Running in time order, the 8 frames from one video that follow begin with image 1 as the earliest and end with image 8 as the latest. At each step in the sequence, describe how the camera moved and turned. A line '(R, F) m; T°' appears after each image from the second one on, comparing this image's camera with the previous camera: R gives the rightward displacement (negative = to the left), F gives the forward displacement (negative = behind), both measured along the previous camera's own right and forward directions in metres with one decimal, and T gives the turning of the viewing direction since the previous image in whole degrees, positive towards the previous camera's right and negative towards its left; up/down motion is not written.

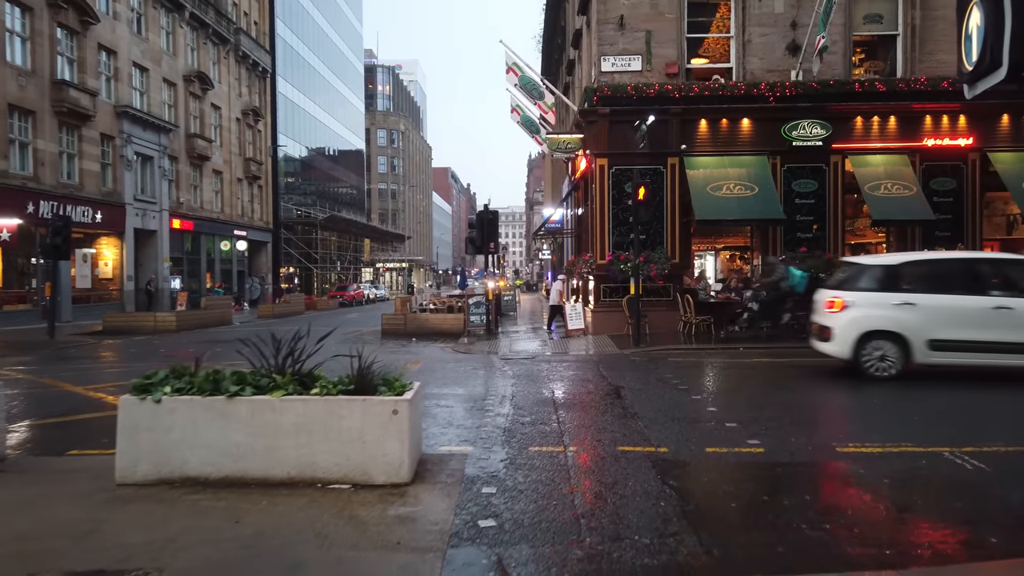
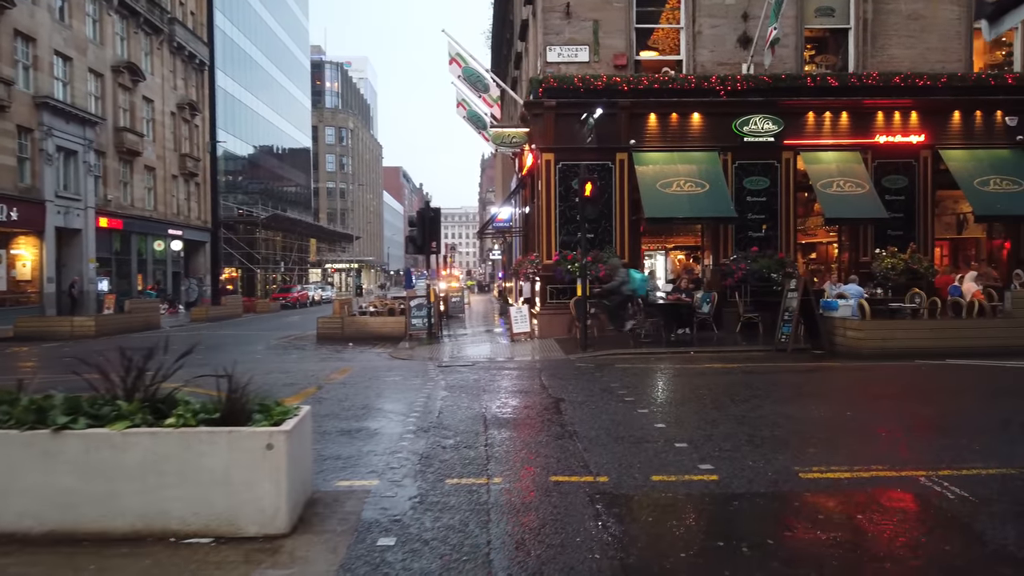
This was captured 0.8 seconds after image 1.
(+0.3, +1.1) m; +3°
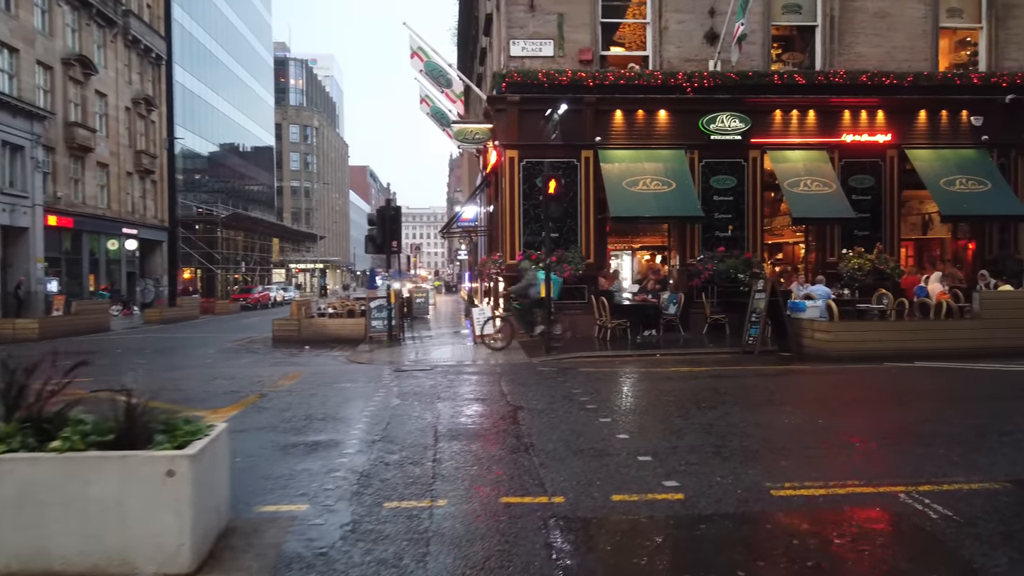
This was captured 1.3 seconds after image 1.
(+0.2, +0.6) m; +2°
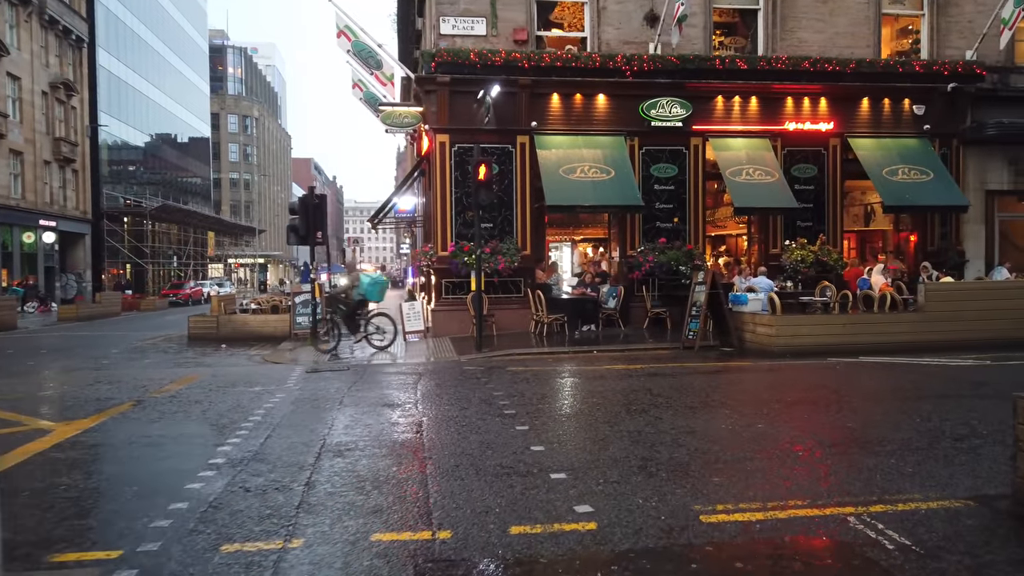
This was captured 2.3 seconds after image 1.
(+0.5, +1.0) m; +4°
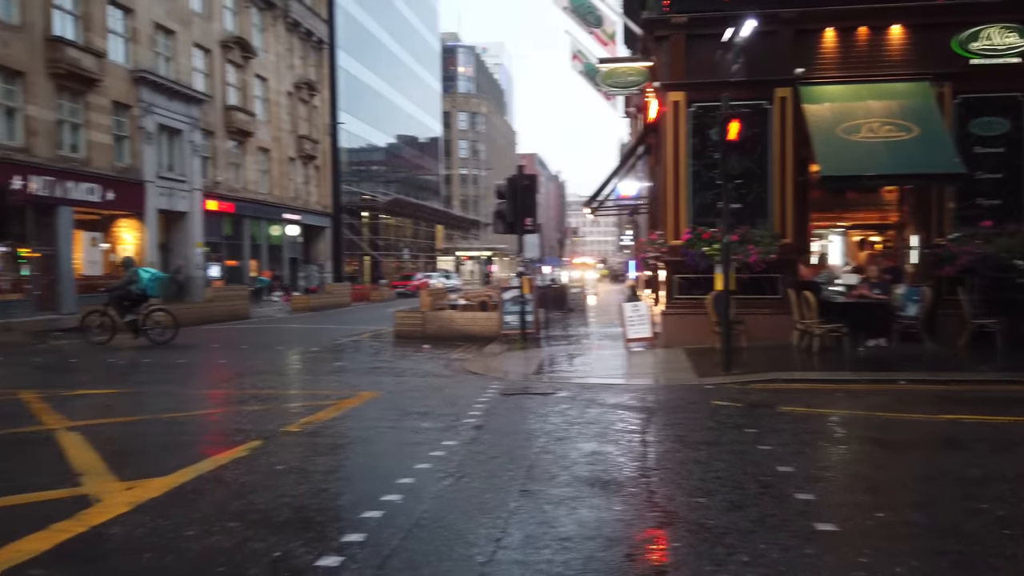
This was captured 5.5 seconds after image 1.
(-0.5, +3.4) m; -17°
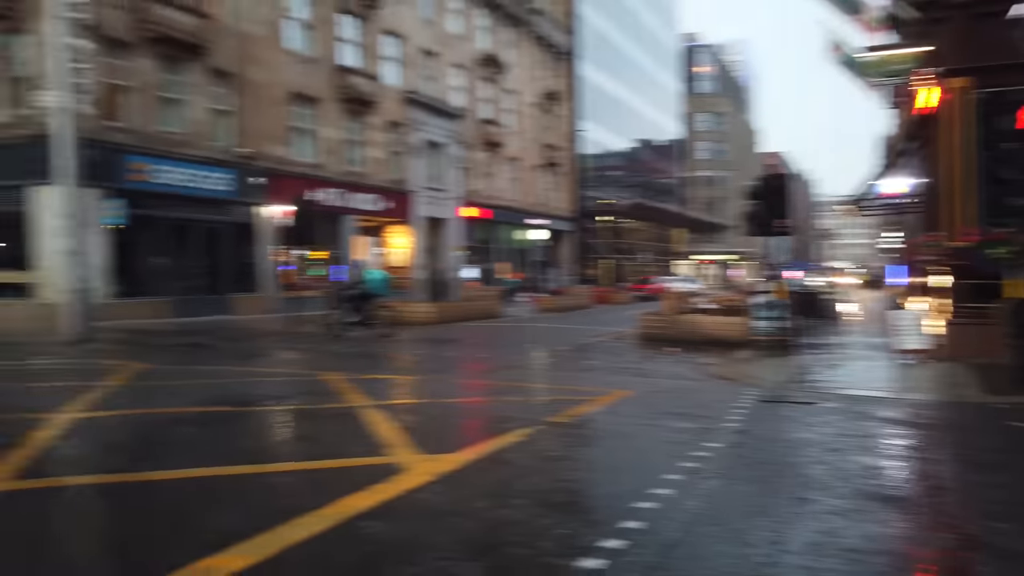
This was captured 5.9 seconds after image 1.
(-0.2, -0.2) m; -18°
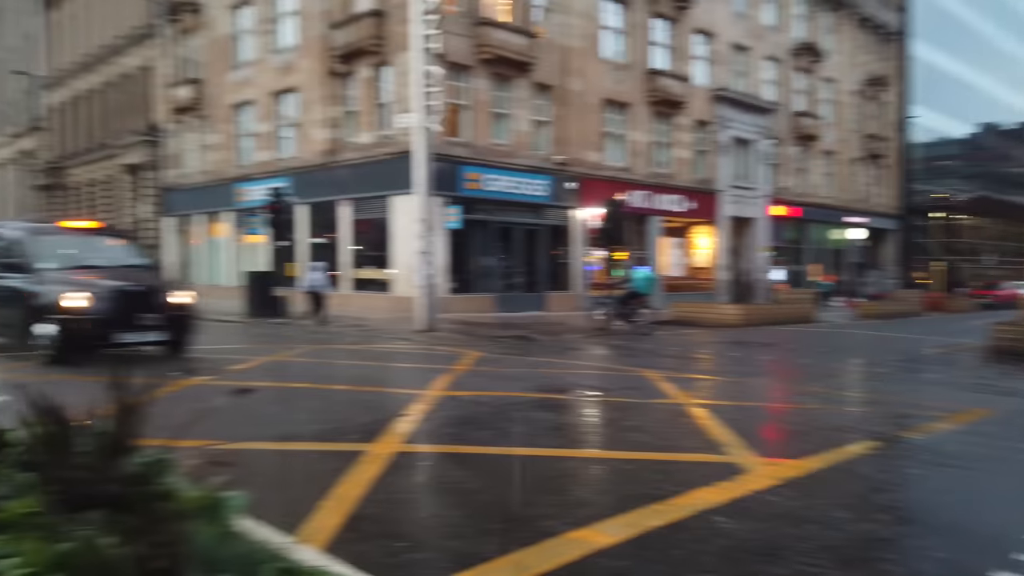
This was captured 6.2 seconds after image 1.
(-0.3, -0.2) m; -22°
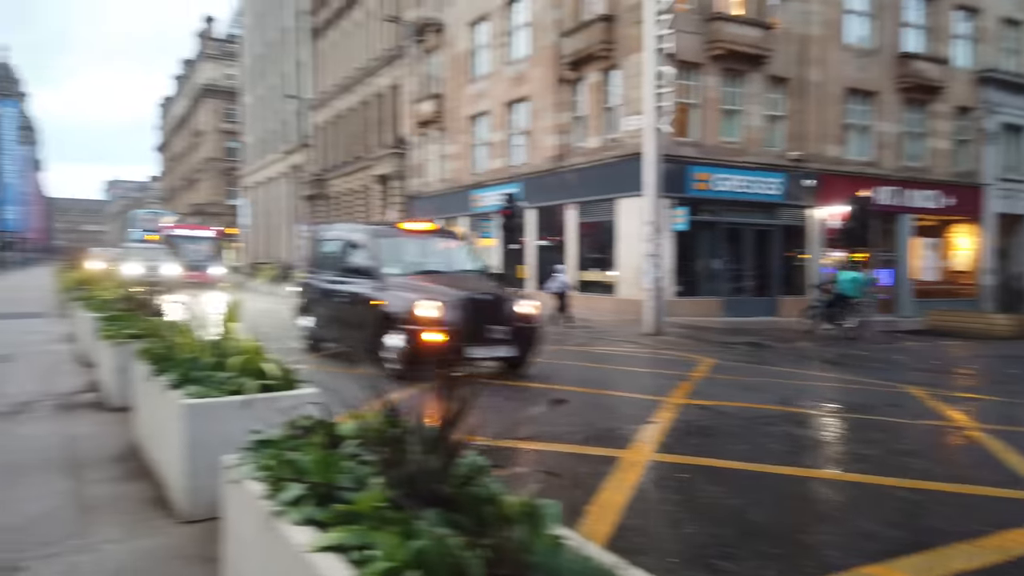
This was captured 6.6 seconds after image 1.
(-0.2, 0.0) m; -16°
